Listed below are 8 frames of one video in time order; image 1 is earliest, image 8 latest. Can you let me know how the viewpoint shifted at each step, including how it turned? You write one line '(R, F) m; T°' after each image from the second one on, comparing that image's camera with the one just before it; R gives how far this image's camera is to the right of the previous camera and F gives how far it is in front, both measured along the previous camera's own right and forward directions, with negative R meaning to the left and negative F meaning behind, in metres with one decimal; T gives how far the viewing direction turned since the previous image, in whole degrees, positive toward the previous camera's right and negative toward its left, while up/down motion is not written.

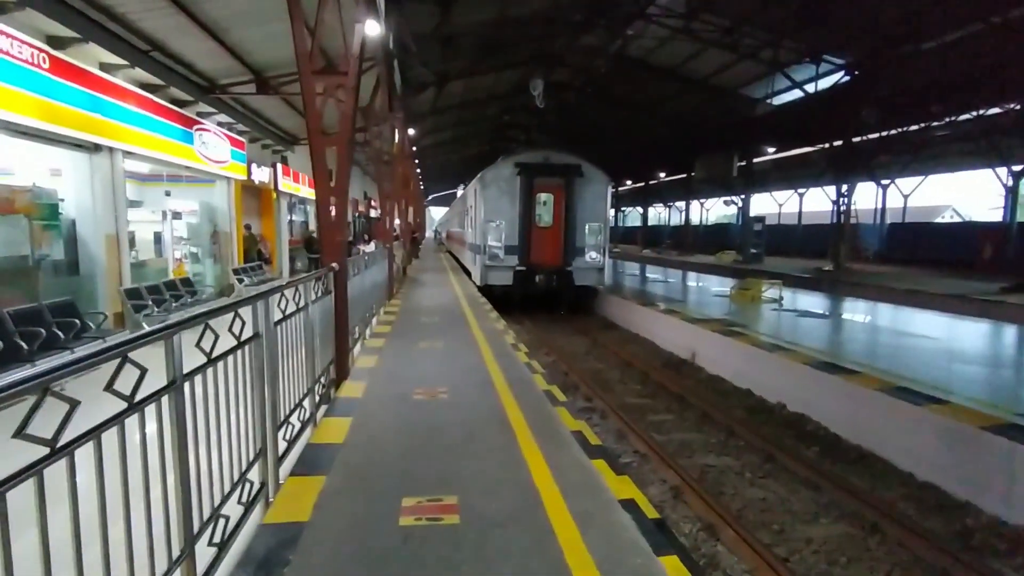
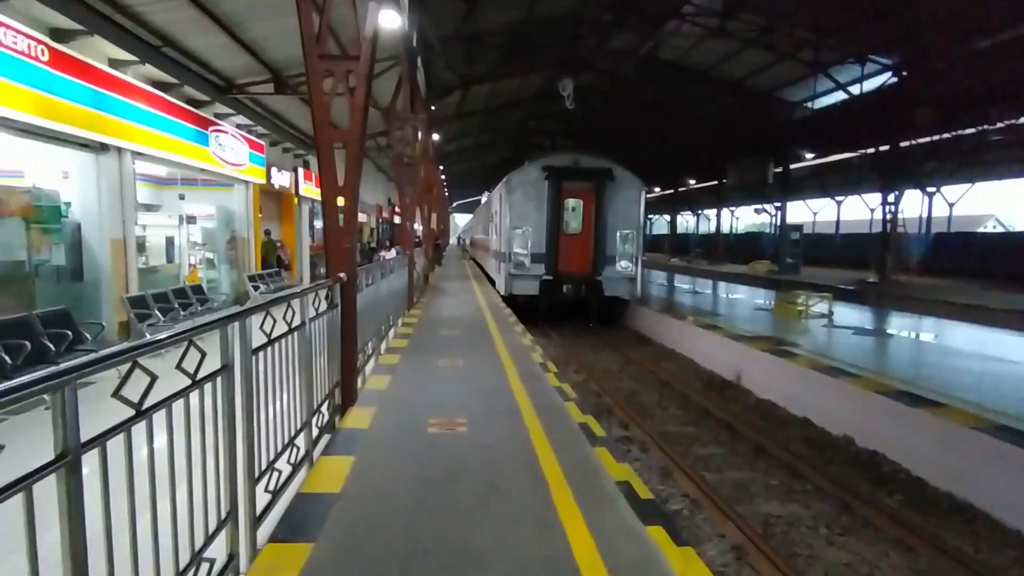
(-0.1, +0.7) m; -2°
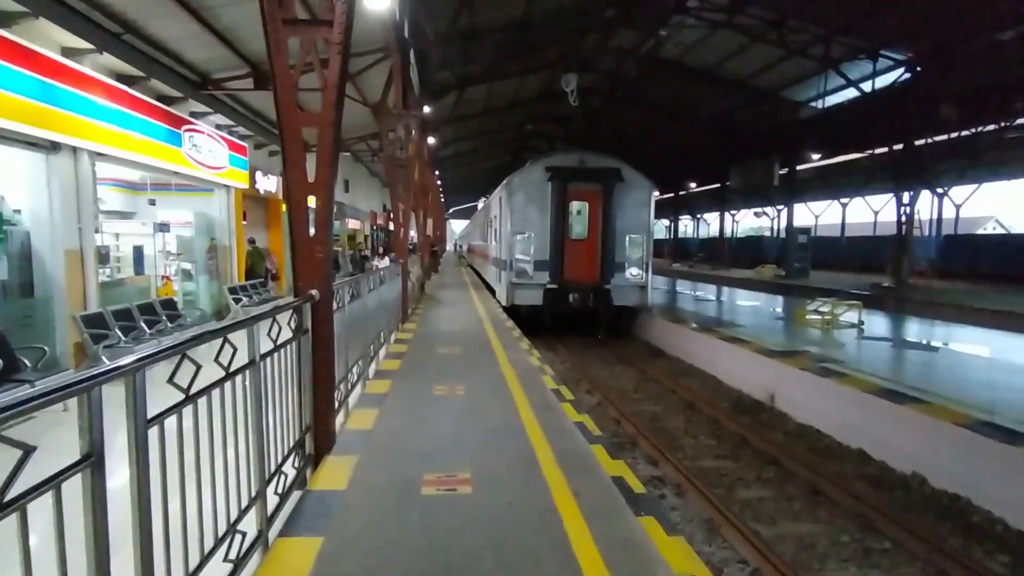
(-0.1, +0.9) m; 0°
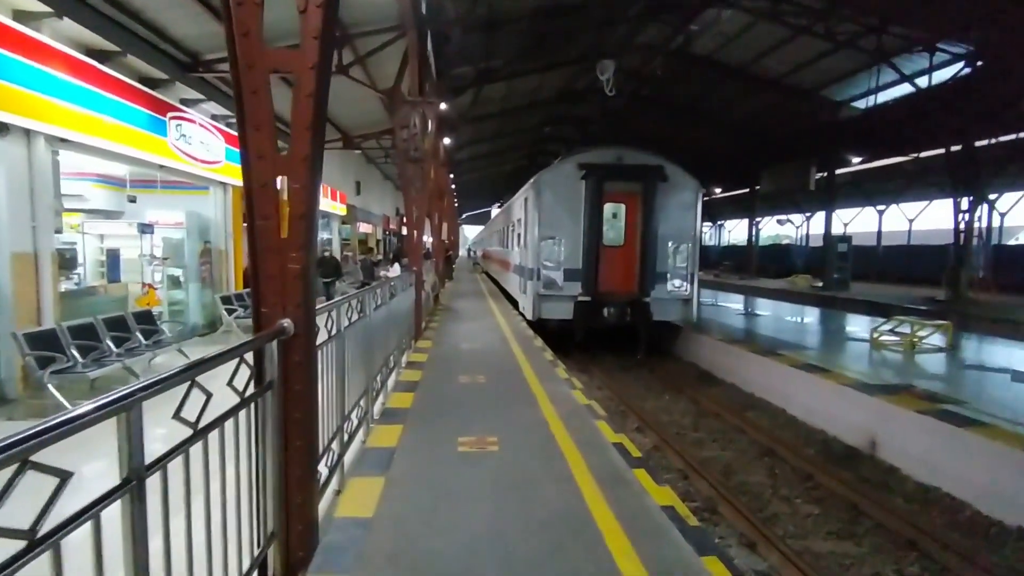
(-0.3, +1.4) m; -1°
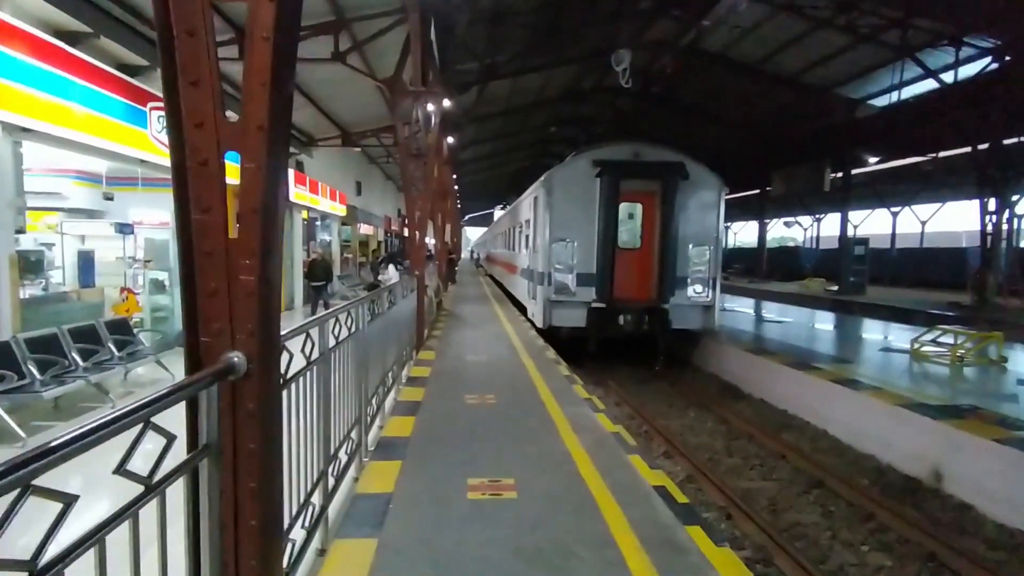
(-0.1, +0.7) m; 0°
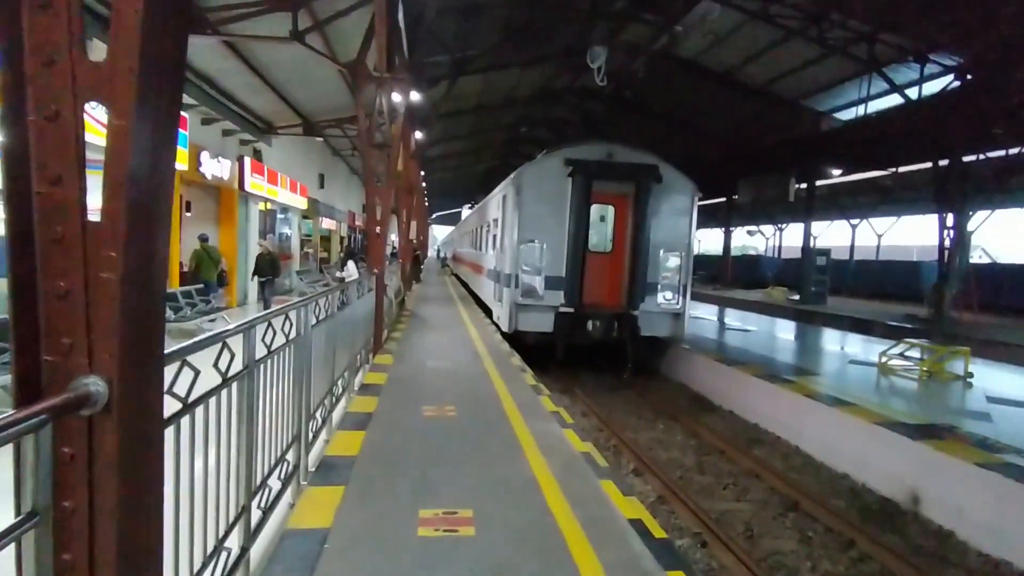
(0.0, +0.4) m; +3°
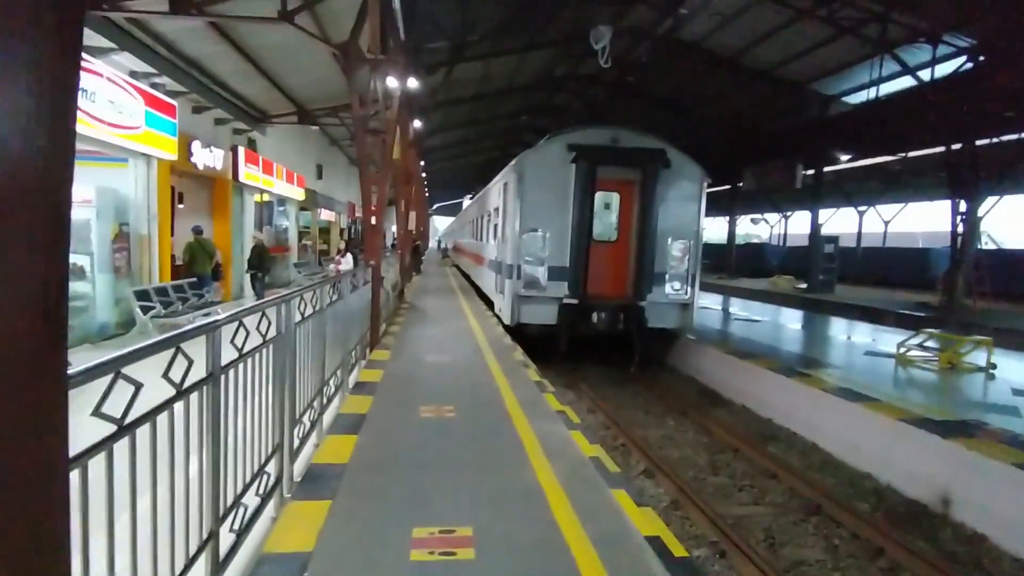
(0.0, +0.3) m; 0°
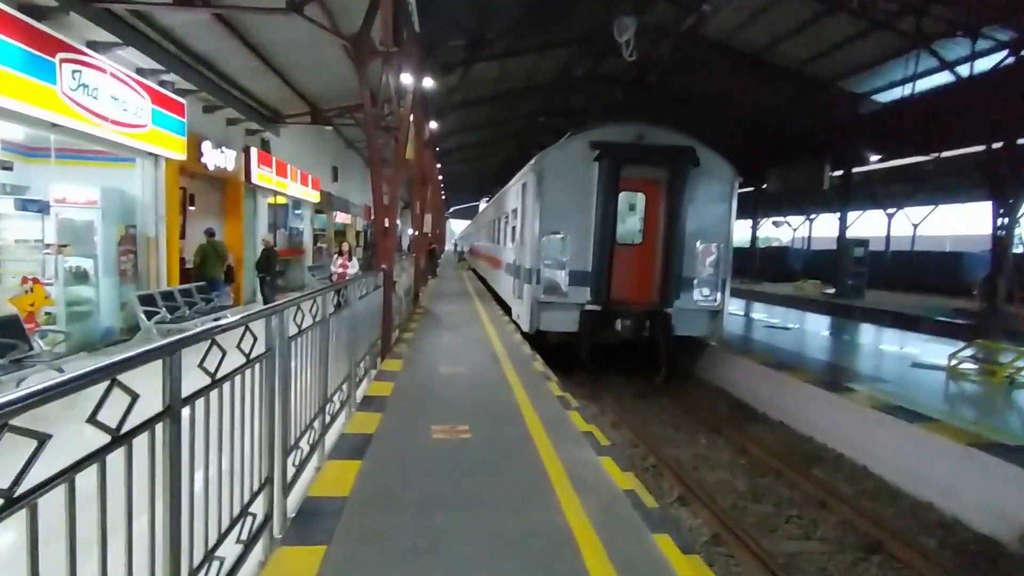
(0.0, +0.5) m; -2°
